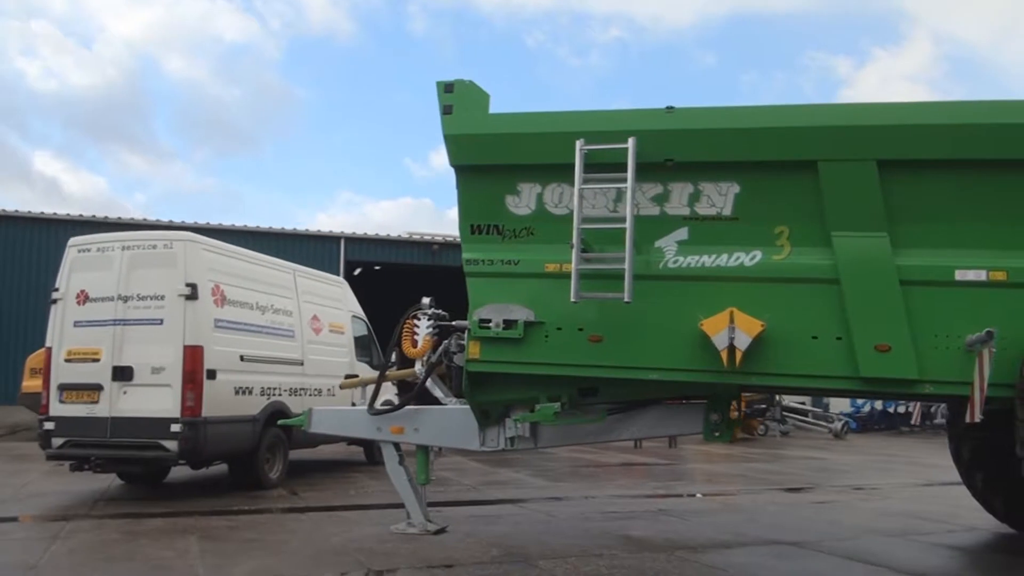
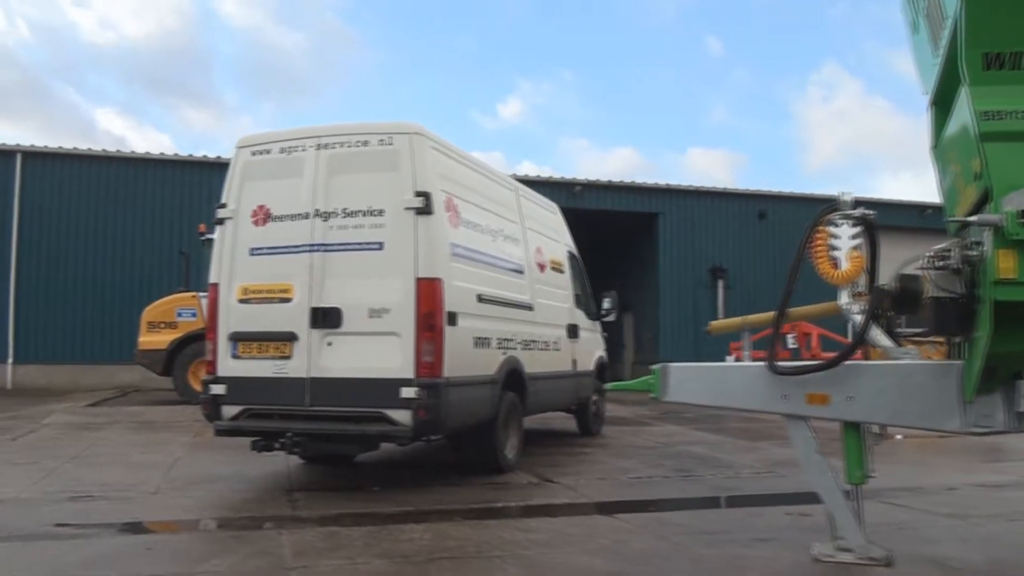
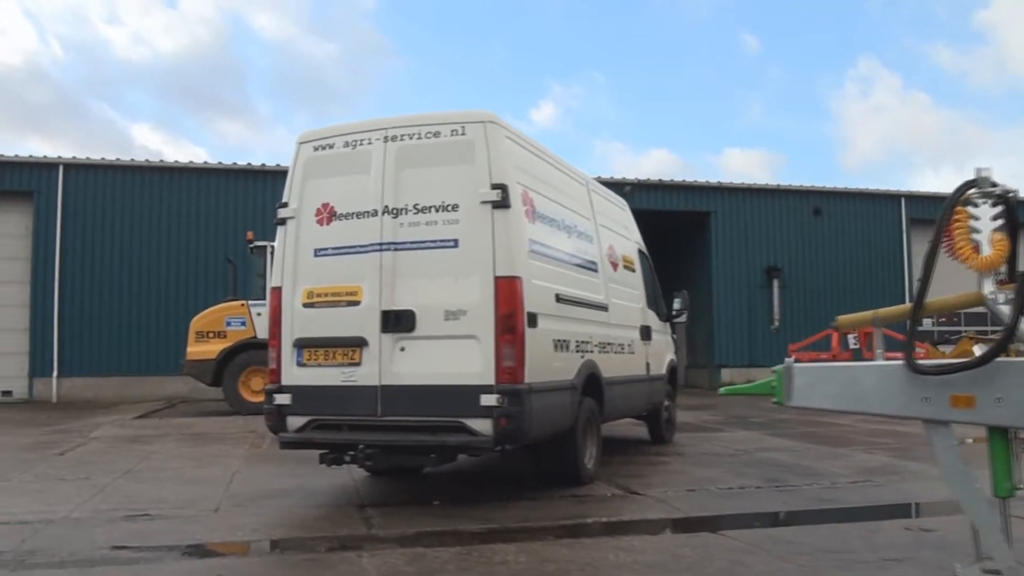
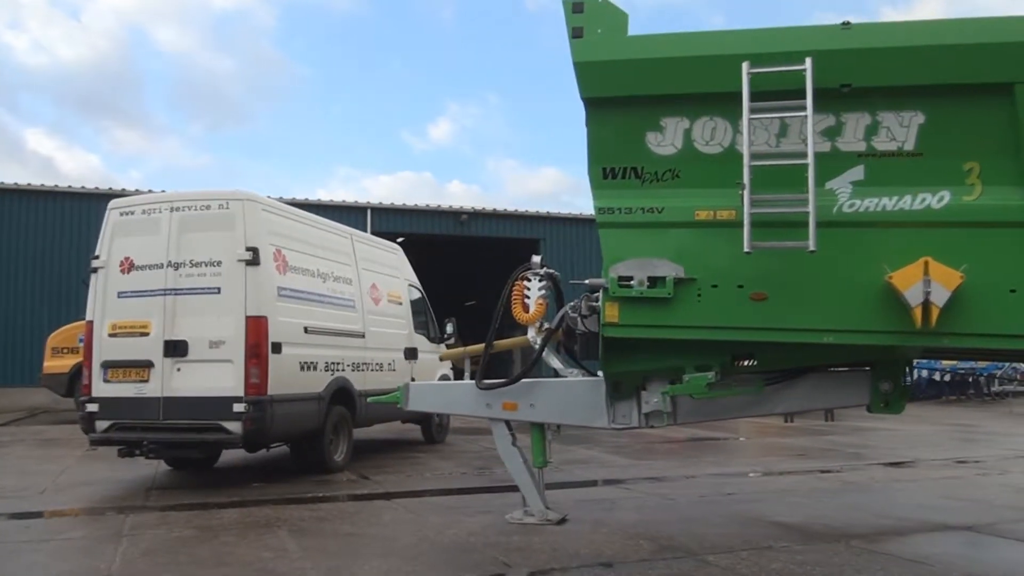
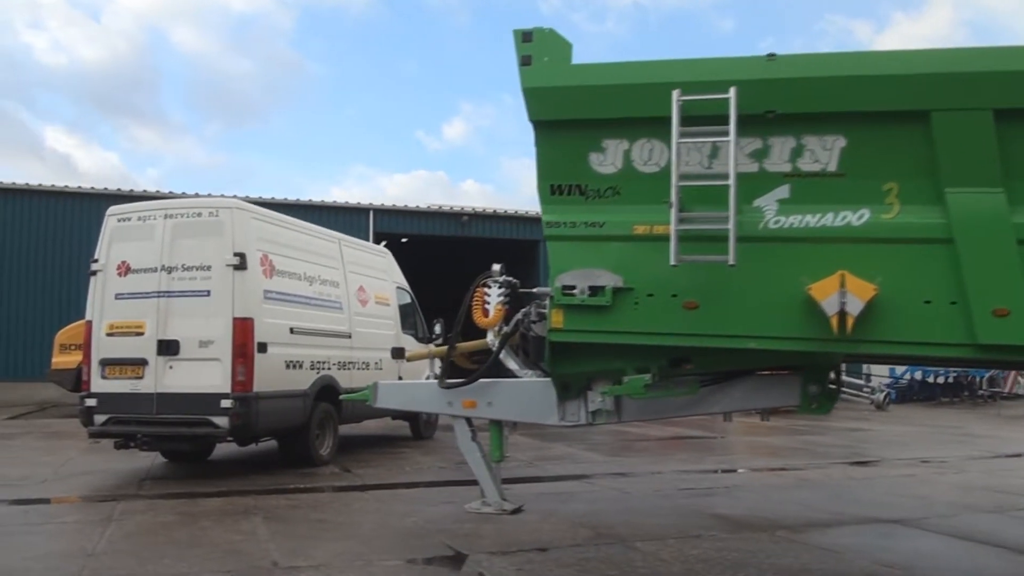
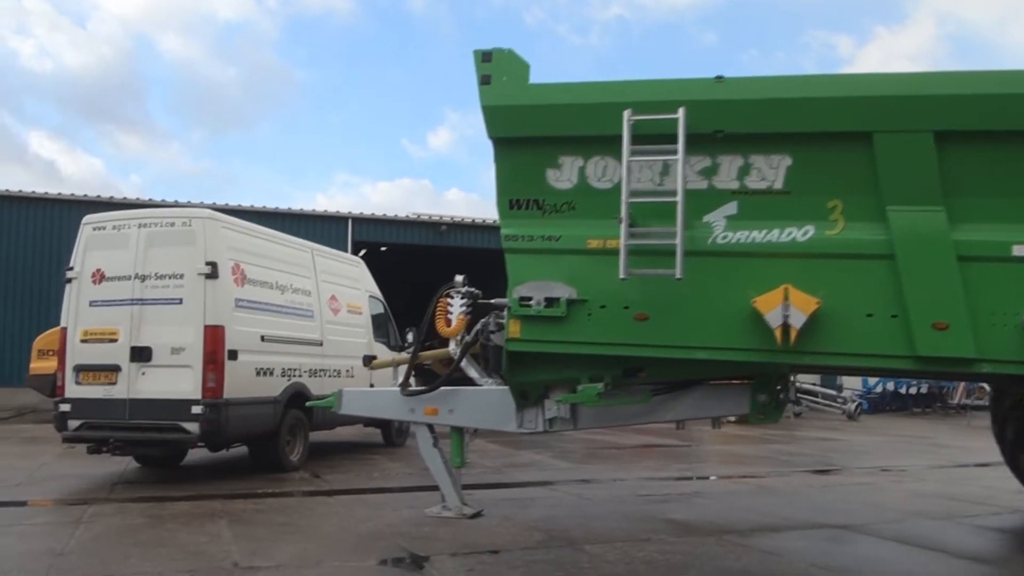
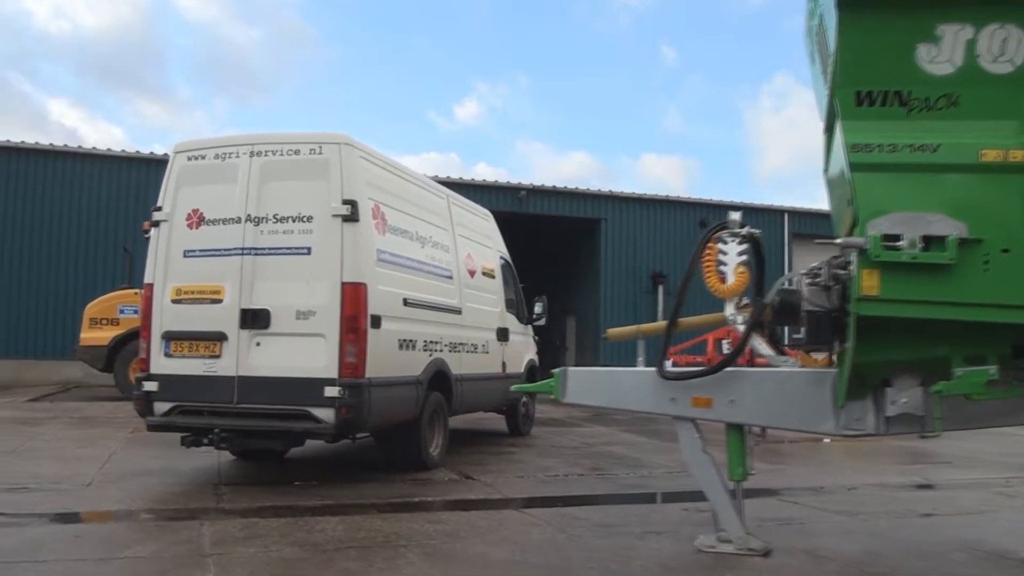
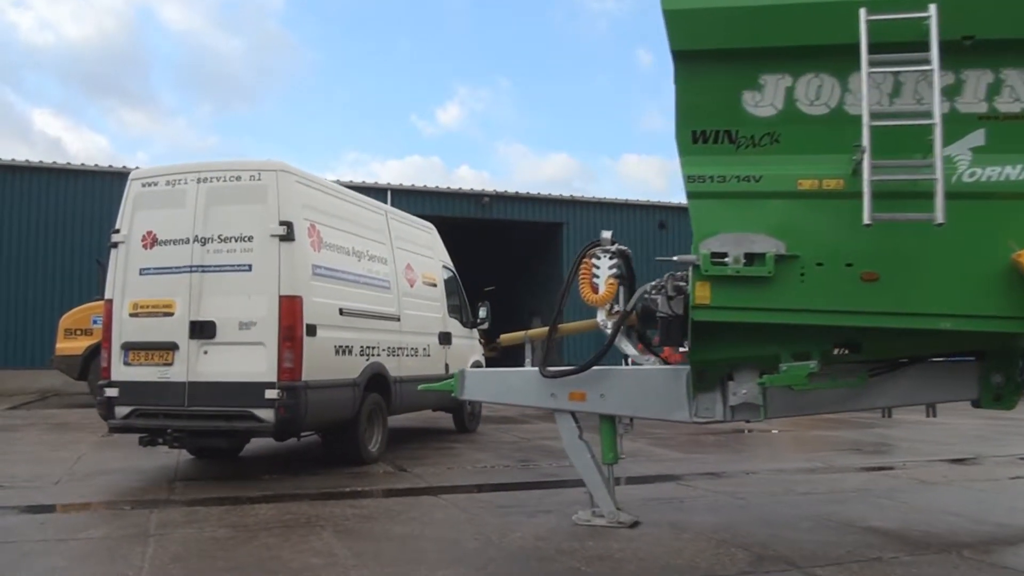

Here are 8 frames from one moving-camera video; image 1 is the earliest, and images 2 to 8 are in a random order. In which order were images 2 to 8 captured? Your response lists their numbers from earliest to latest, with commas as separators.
6, 5, 4, 8, 7, 2, 3
